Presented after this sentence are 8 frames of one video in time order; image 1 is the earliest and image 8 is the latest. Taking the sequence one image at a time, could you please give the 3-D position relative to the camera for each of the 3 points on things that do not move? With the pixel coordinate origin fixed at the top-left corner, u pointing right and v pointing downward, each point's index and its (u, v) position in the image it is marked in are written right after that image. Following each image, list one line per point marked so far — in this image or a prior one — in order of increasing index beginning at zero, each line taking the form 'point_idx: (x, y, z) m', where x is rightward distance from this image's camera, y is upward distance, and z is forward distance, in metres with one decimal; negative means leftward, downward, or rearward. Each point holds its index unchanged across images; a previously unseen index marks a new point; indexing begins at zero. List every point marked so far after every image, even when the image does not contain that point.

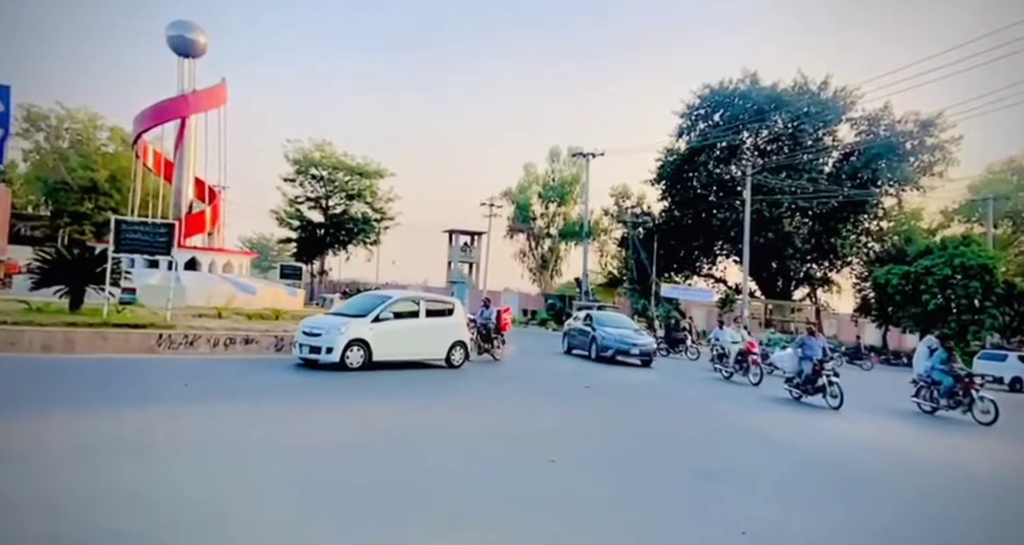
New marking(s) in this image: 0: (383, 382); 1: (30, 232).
0: (-1.8, -1.6, +9.2) m
1: (-5.9, +0.5, +7.5) m
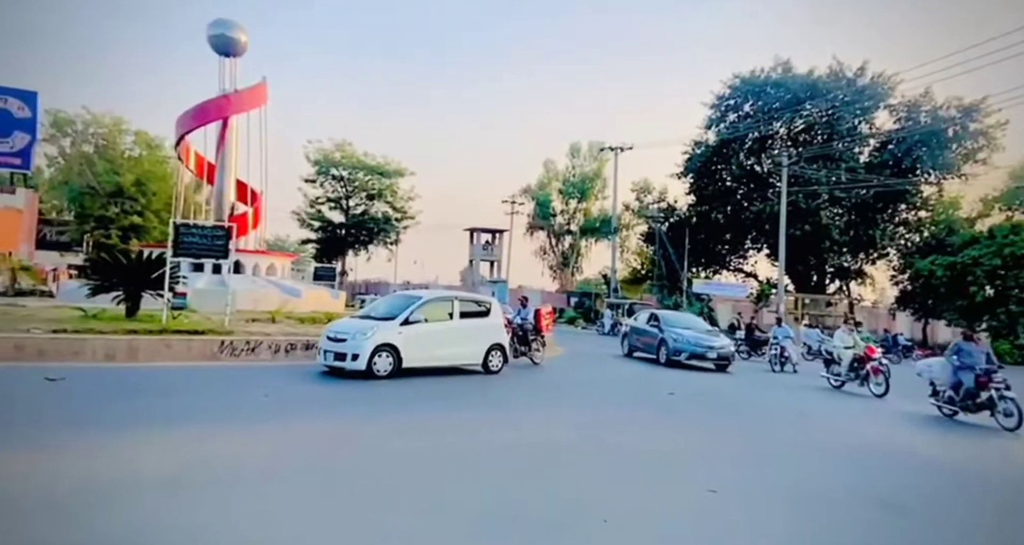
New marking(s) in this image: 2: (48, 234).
0: (-1.2, -1.6, +8.8) m
1: (-5.3, +0.4, +7.2) m
2: (-5.3, +0.4, +7.2) m
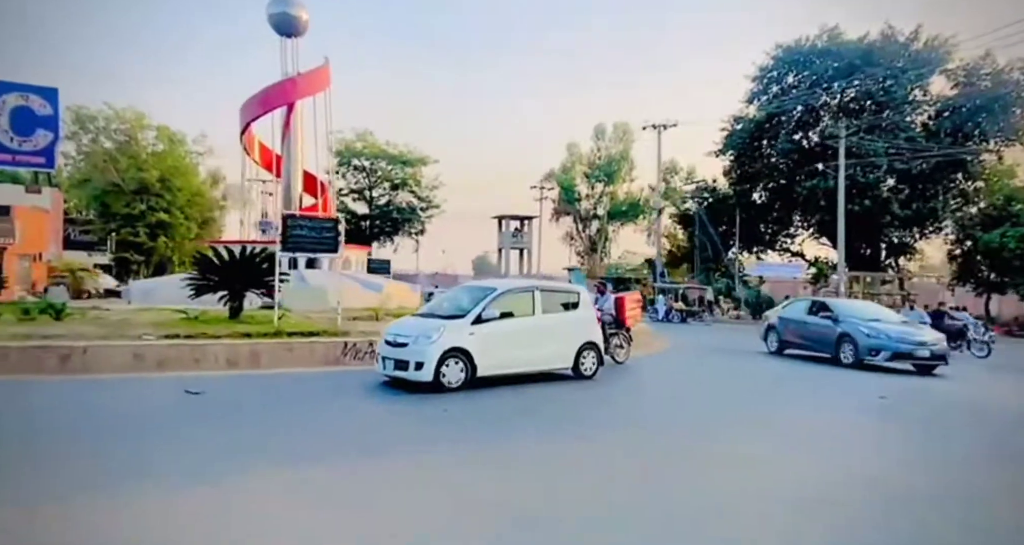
0: (-0.1, -1.5, +7.8) m
1: (-4.3, +0.4, +6.4) m
2: (-4.3, +0.4, +6.3) m
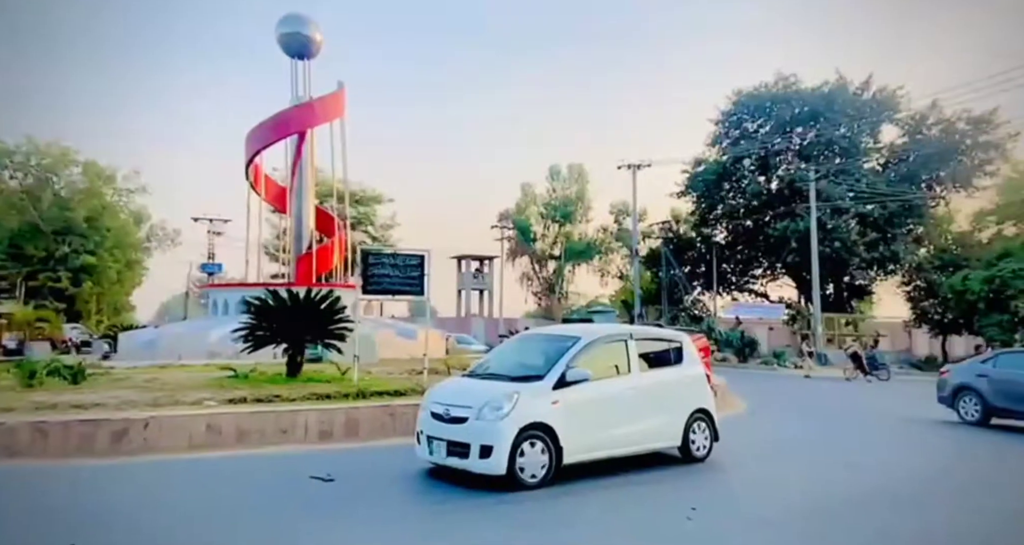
0: (+0.2, -2.0, +6.3) m
1: (-3.9, 0.0, +4.6) m
2: (-4.0, 0.0, +4.6) m
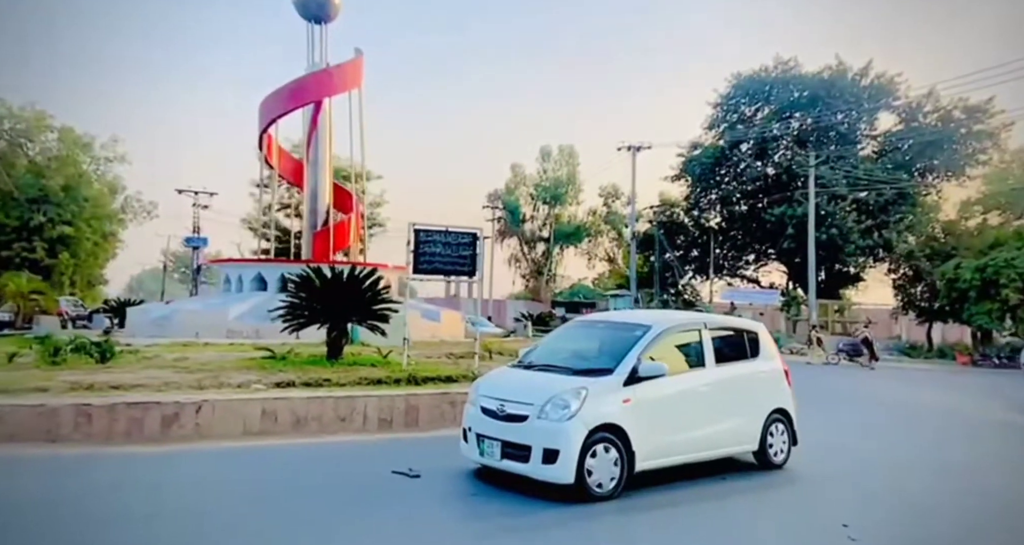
0: (+0.5, -1.8, +5.9) m
1: (-3.5, +0.2, +4.1) m
2: (-3.5, +0.2, +4.0) m
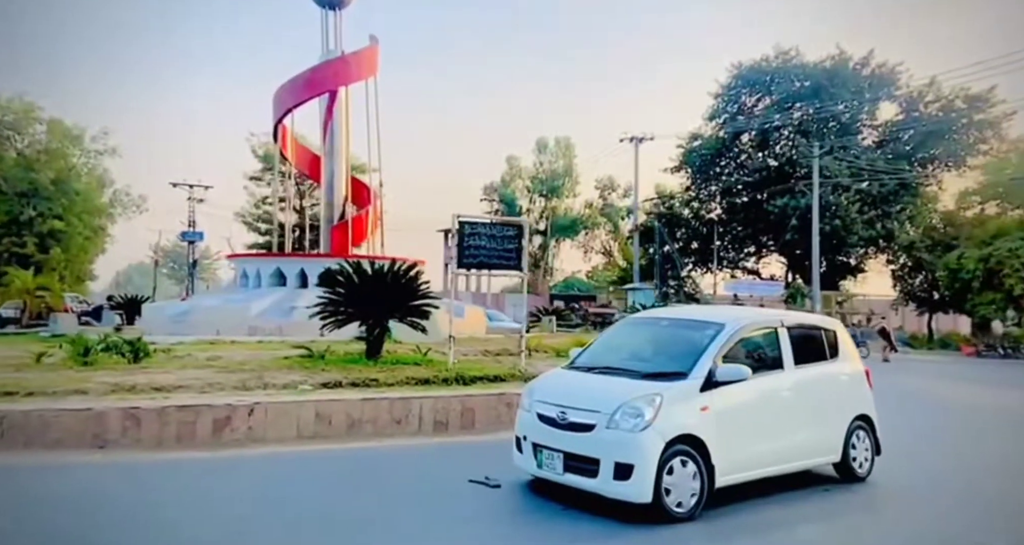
0: (+0.8, -1.8, +5.6) m
1: (-3.1, +0.2, +3.7) m
2: (-3.2, +0.2, +3.6) m
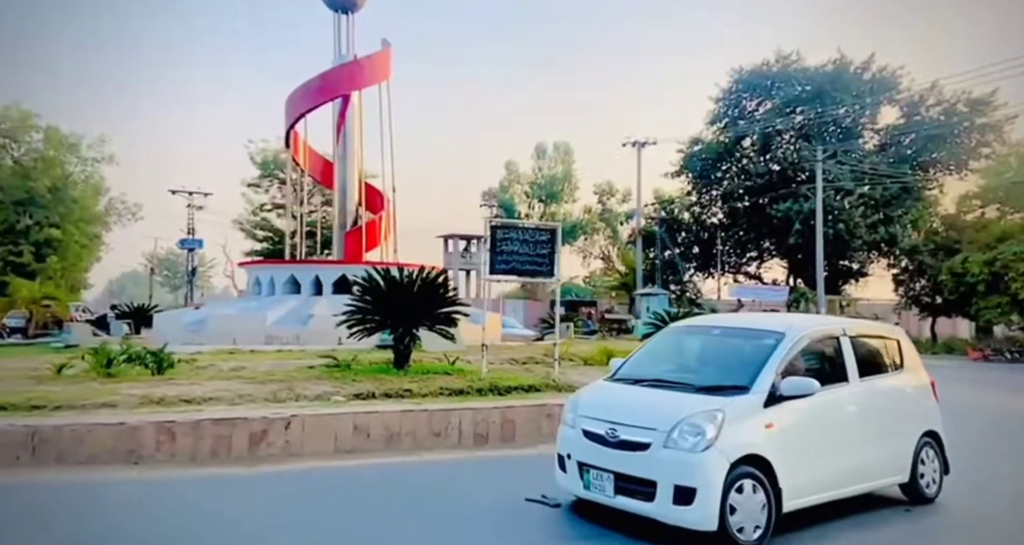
0: (+1.1, -1.8, +5.4) m
1: (-2.9, +0.1, +3.5) m
2: (-2.9, +0.2, +3.4) m
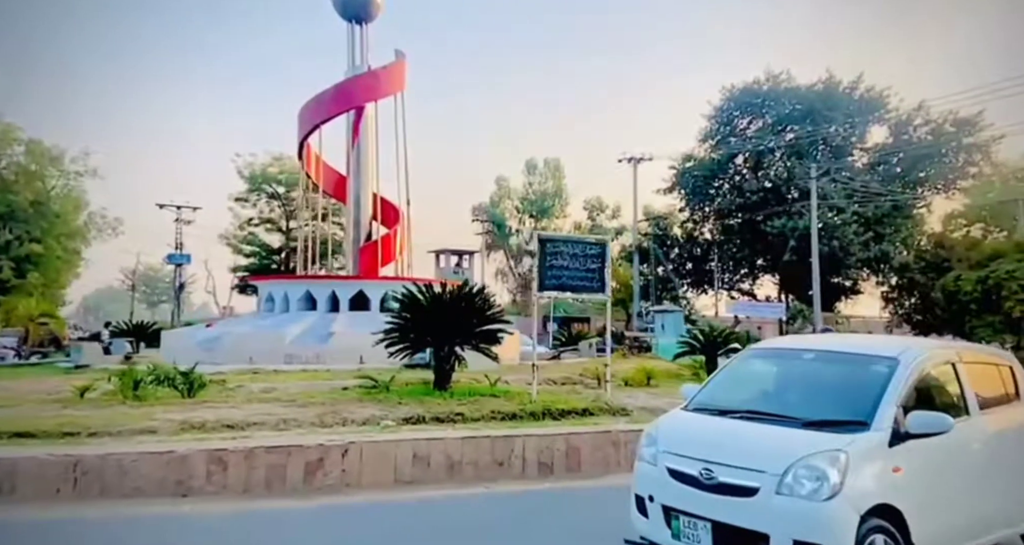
0: (+1.4, -1.9, +5.1) m
1: (-2.5, +0.1, +3.1) m
2: (-2.5, +0.1, +3.1) m
